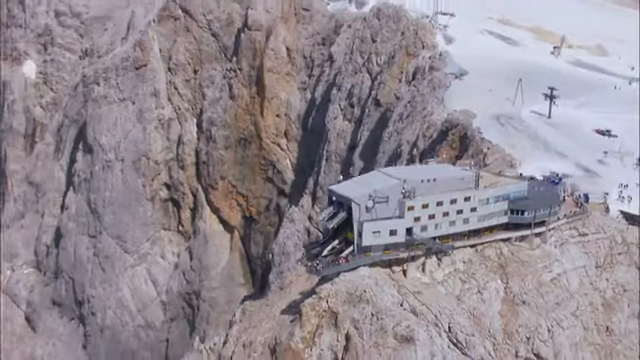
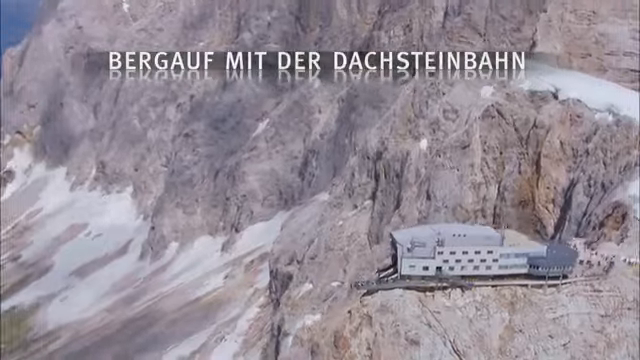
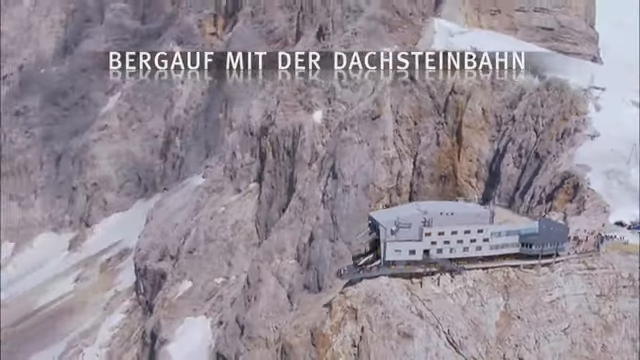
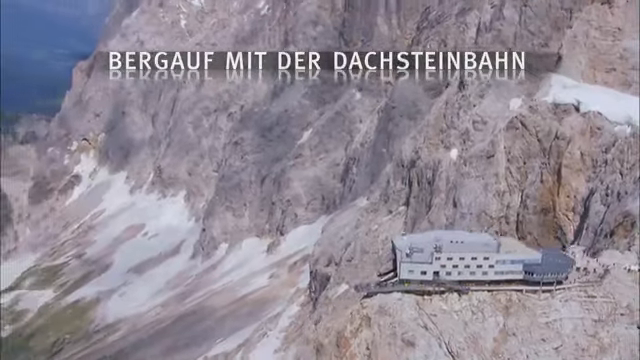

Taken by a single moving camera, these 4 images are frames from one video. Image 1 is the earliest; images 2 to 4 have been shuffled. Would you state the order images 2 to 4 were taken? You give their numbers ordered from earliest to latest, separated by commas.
3, 2, 4
